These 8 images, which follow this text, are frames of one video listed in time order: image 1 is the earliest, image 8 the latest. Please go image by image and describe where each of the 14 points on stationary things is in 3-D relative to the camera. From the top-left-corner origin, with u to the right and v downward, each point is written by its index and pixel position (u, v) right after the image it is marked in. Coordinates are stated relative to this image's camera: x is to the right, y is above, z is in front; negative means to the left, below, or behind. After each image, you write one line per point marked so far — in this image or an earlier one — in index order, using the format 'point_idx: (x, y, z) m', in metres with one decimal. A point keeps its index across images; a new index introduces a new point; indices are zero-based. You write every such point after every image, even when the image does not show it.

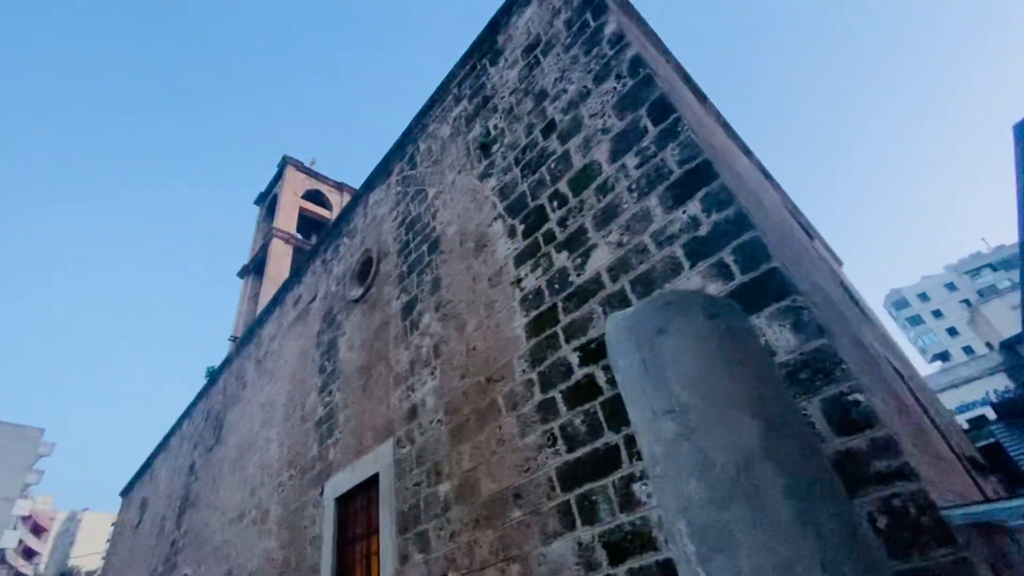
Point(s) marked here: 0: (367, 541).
0: (-1.2, -2.1, +3.9) m
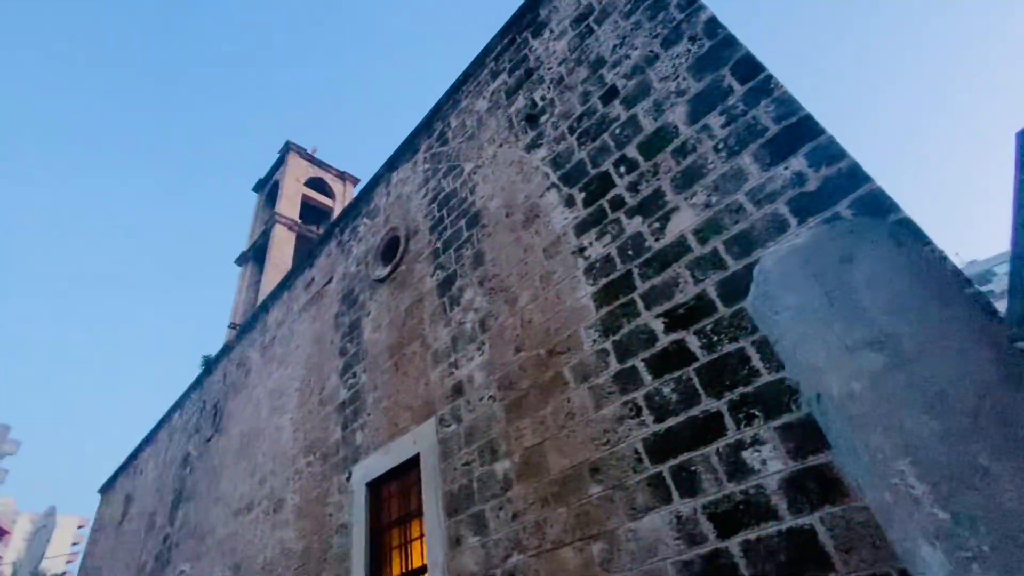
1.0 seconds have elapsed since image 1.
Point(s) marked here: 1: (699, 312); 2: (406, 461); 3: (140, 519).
0: (-0.8, -1.9, +3.7) m
1: (+1.0, -0.1, +2.5) m
2: (-0.9, -1.4, +3.8) m
3: (-7.0, -4.4, +8.9) m
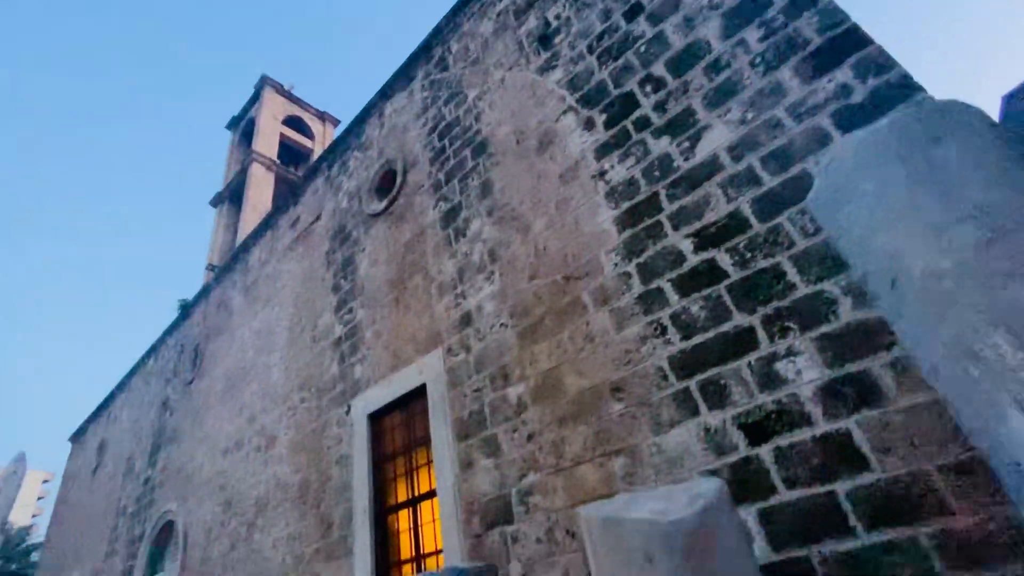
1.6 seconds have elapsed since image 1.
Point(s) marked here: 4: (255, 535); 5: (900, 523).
0: (-0.8, -1.3, +3.7) m
1: (+1.1, +0.3, +2.5) m
2: (-0.8, -0.8, +3.8) m
3: (-7.3, -3.3, +8.7) m
4: (-2.5, -2.4, +4.6) m
5: (+1.4, -0.9, +1.7) m
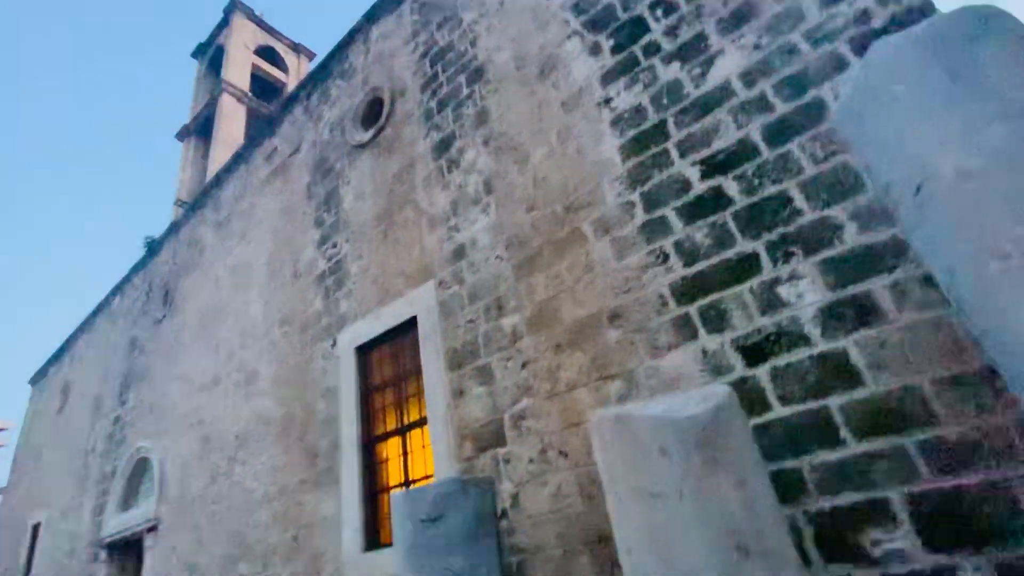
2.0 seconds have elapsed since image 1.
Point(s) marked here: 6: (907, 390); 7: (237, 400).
0: (-0.9, -0.8, +3.7) m
1: (+1.2, +0.7, +2.4) m
2: (-0.9, -0.3, +3.7) m
3: (-7.7, -2.1, +8.5) m
4: (-2.7, -1.8, +4.6) m
5: (+1.5, -0.6, +1.8) m
6: (+1.5, -0.4, +1.8) m
7: (-2.9, -1.2, +5.0) m
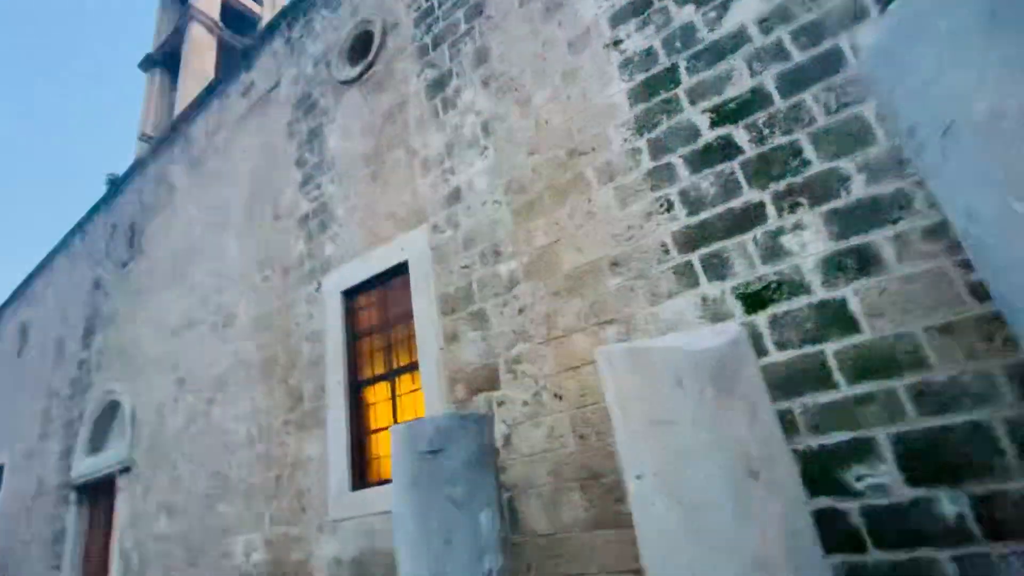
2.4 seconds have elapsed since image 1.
0: (-1.0, -0.3, +3.6) m
1: (+1.2, +0.9, +2.4) m
2: (-0.9, +0.2, +3.7) m
3: (-8.1, -1.0, +8.1) m
4: (-2.9, -1.2, +4.5) m
5: (+1.5, -0.4, +1.9) m
6: (+1.6, -0.2, +1.9) m
7: (-3.1, -0.6, +4.8) m
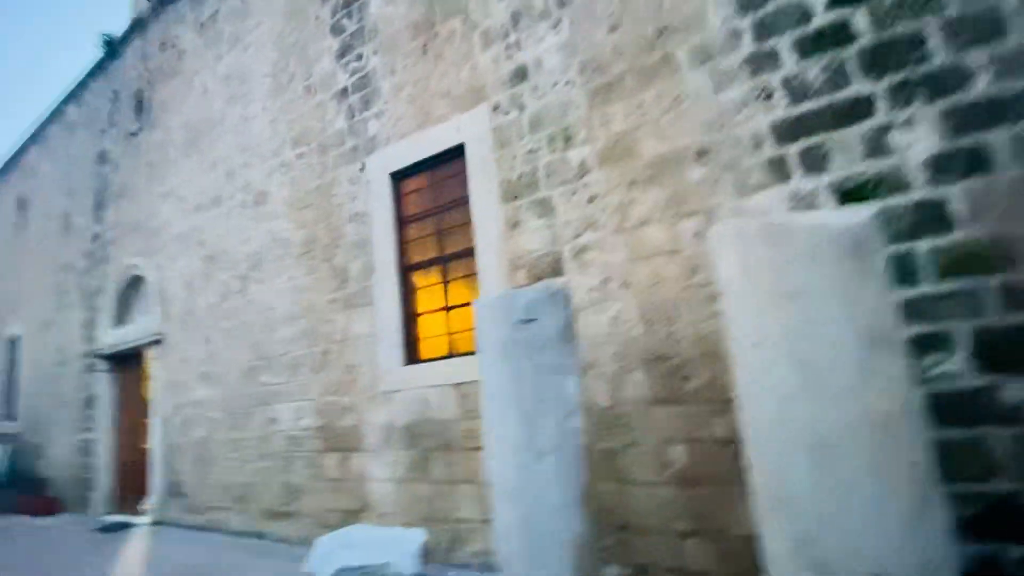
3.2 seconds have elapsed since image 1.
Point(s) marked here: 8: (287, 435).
0: (-0.6, +0.5, +3.6) m
1: (+1.7, +1.4, +2.2) m
2: (-0.5, +1.0, +3.5) m
3: (-7.8, +1.1, +7.9) m
4: (-2.5, 0.0, +4.5) m
5: (+1.9, +0.1, +2.0) m
6: (+2.0, +0.2, +1.9) m
7: (-2.7, +0.7, +4.7) m
8: (-1.9, -1.3, +4.1) m
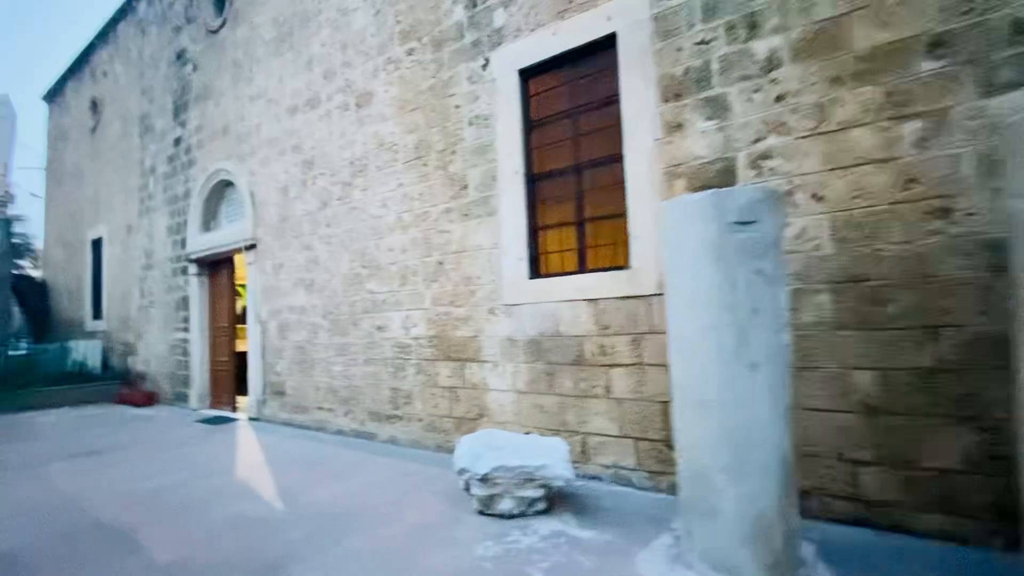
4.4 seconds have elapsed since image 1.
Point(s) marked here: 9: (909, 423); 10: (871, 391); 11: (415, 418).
0: (+0.4, +1.2, +3.3) m
1: (+2.7, +1.7, +1.7) m
2: (+0.5, +1.6, +3.2) m
3: (-6.5, +2.7, +7.9) m
4: (-1.5, +0.9, +4.4) m
5: (+2.8, +0.3, +1.6) m
6: (+2.9, +0.5, +1.6) m
7: (-1.6, +1.6, +4.5) m
8: (-1.0, -0.5, +4.1) m
9: (+1.9, -0.6, +2.2) m
10: (+1.7, -0.5, +2.3) m
11: (-0.8, -1.1, +4.0) m
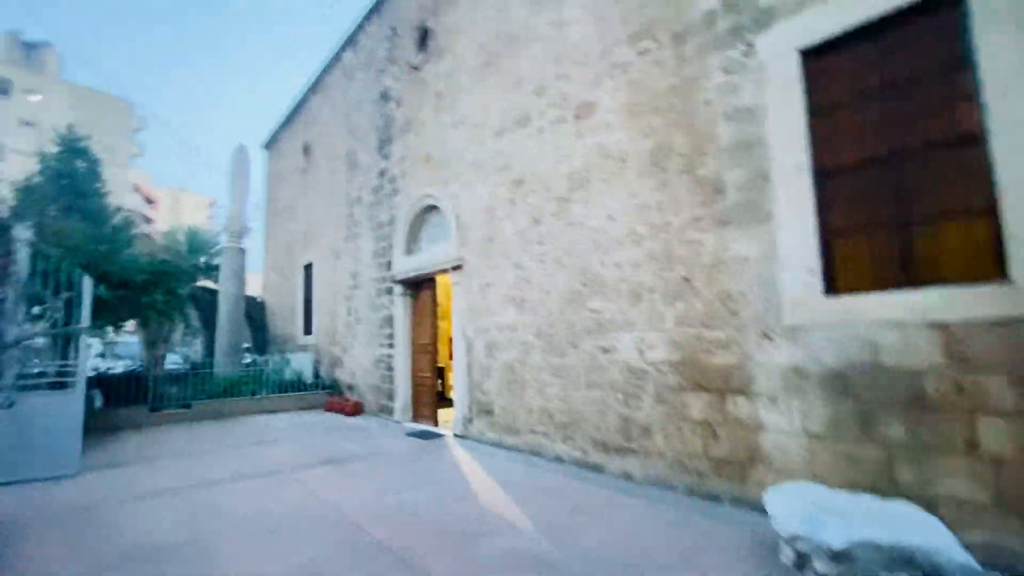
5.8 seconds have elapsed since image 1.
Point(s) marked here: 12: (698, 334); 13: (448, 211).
0: (+2.1, +1.1, +2.7) m
1: (+3.9, +1.7, +0.6) m
2: (+2.2, +1.5, +2.5) m
3: (-3.4, +2.4, +8.9) m
4: (+0.5, +0.7, +4.2) m
5: (+3.9, +0.3, +0.4) m
6: (+4.0, +0.5, +0.3) m
7: (+0.5, +1.4, +4.4) m
8: (+0.9, -0.6, +3.8) m
9: (+3.2, -0.7, +1.2) m
10: (+3.1, -0.6, +1.3) m
11: (+1.1, -1.3, +3.6) m
12: (+1.3, -0.3, +3.3) m
13: (-0.8, +0.9, +5.7) m
